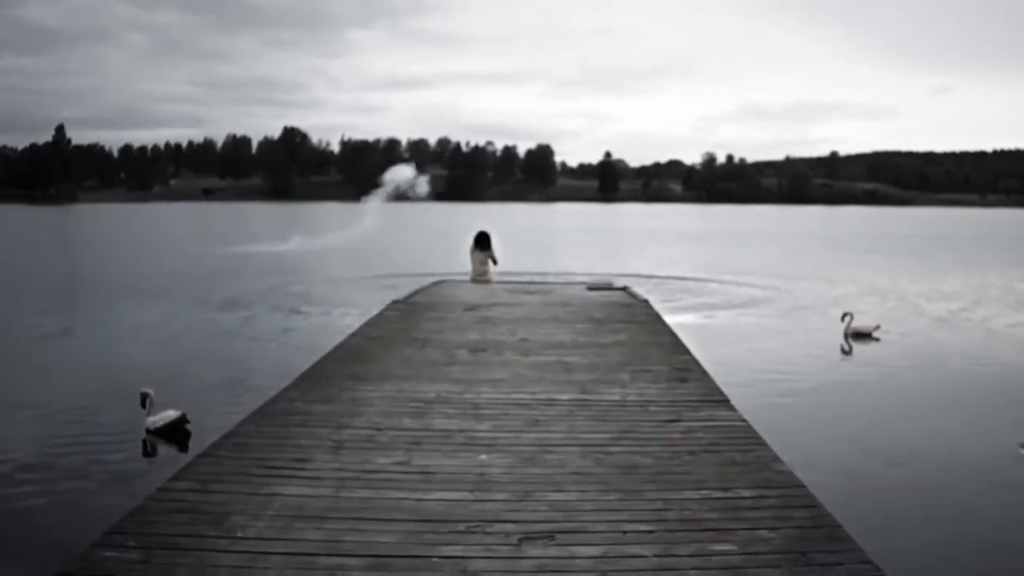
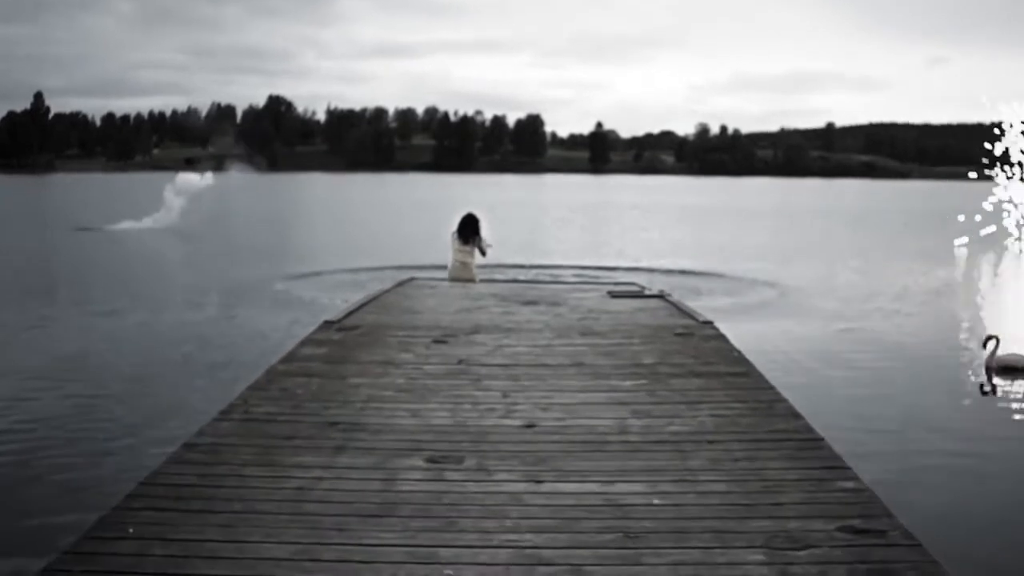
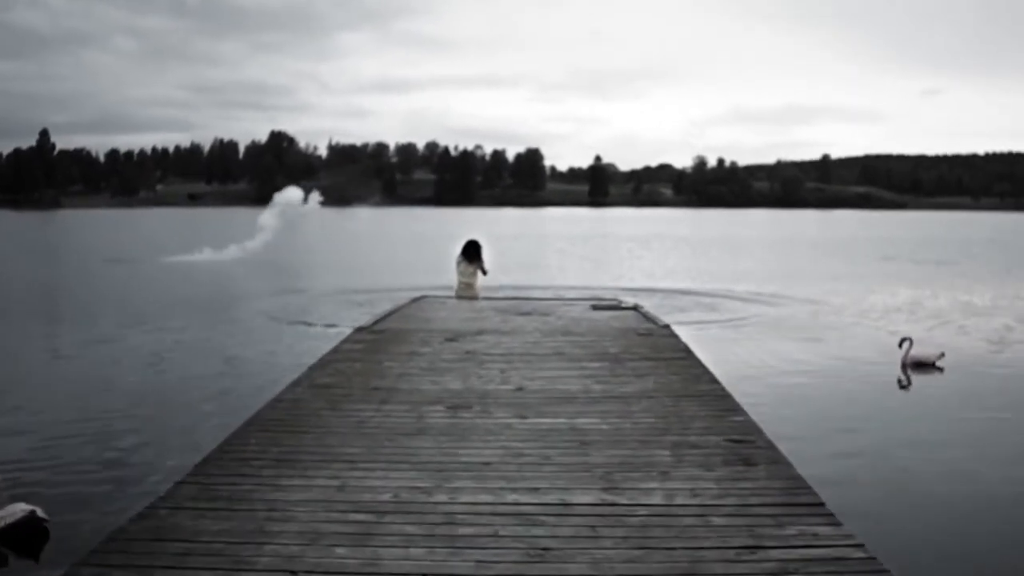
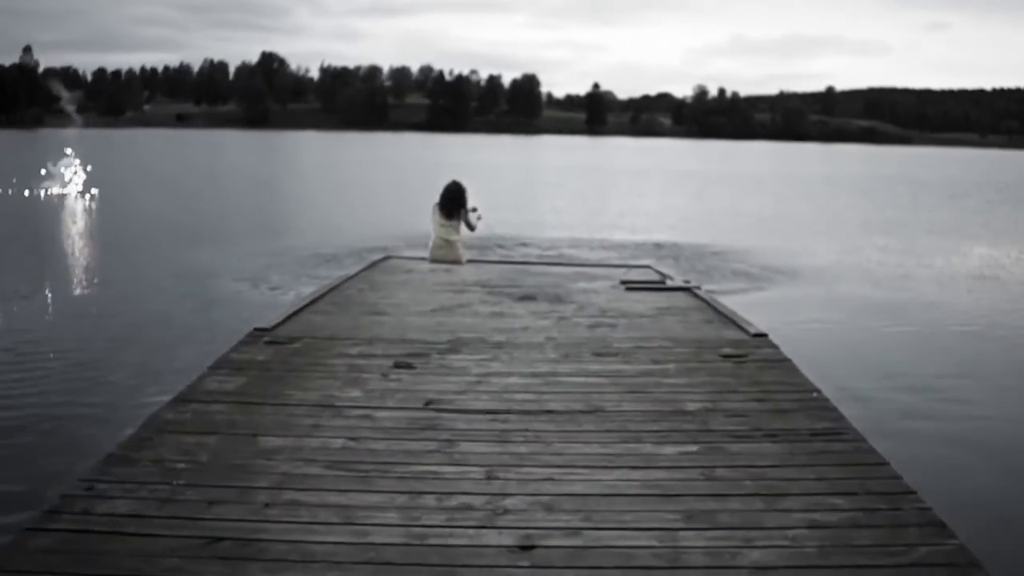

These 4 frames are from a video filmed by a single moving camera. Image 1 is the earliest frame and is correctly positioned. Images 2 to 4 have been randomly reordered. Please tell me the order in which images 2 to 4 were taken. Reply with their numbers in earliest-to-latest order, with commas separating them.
3, 2, 4
